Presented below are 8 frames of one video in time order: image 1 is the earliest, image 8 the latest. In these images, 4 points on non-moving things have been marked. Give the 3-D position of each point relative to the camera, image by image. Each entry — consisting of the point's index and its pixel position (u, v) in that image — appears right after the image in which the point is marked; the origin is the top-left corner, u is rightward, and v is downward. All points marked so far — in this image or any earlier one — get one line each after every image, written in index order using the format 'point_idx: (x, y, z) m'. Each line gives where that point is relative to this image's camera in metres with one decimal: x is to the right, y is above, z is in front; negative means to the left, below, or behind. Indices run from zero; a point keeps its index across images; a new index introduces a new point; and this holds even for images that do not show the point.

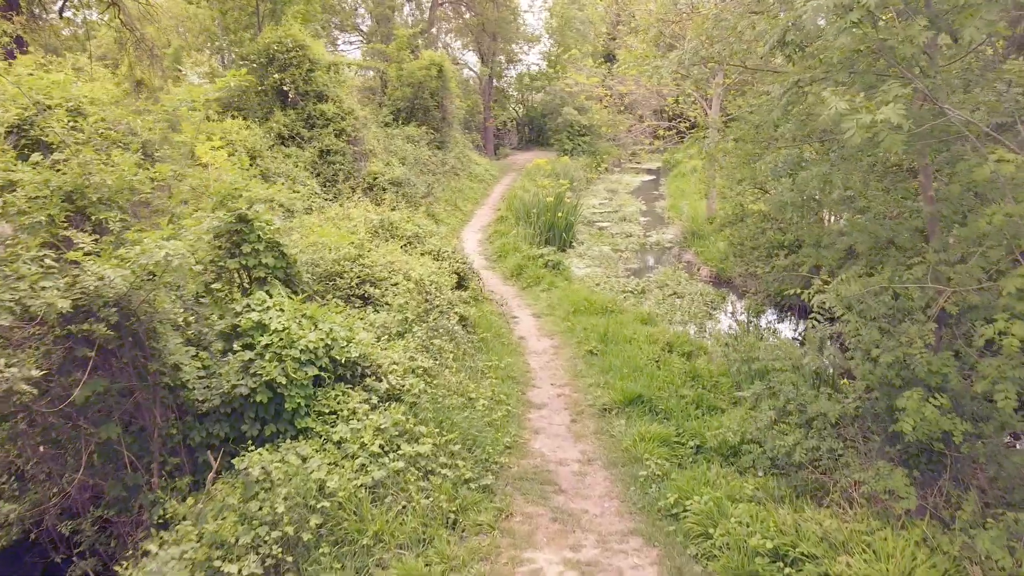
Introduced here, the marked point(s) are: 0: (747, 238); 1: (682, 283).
0: (+2.2, +0.5, +8.7) m
1: (+1.8, 0.0, +9.9) m
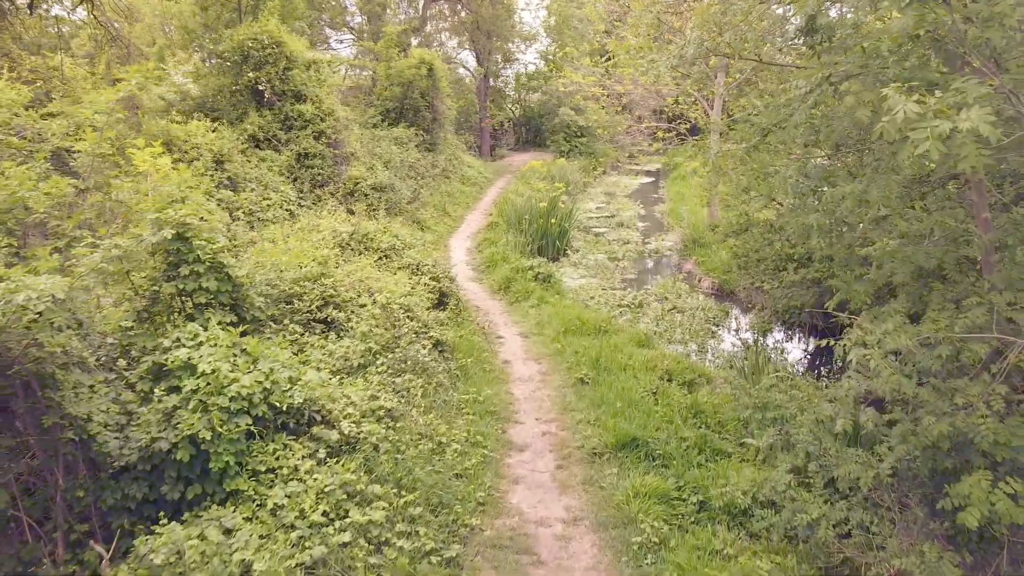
0: (+2.1, +0.3, +8.1) m
1: (+1.7, -0.1, +9.3) m
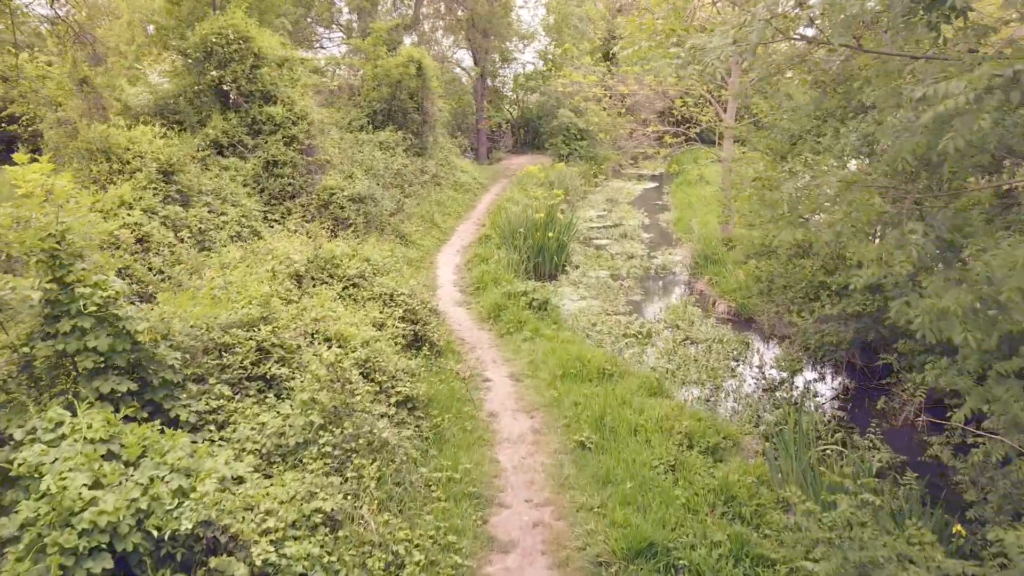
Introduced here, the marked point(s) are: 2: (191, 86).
0: (+2.0, +0.1, +7.0) m
1: (+1.6, -0.3, +8.2) m
2: (-3.2, +2.0, +9.2) m
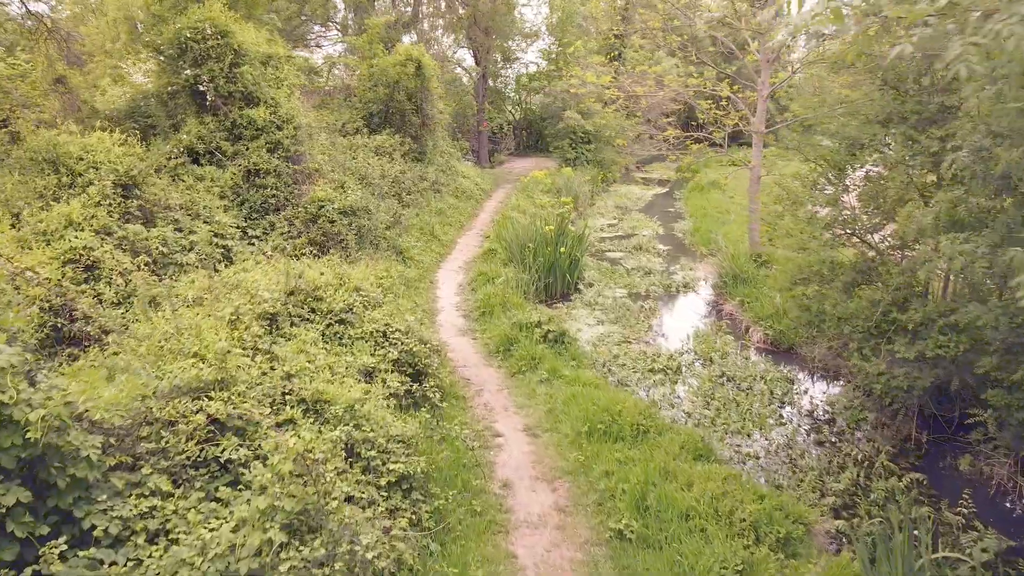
0: (+2.1, -0.1, +6.1) m
1: (+1.7, -0.5, +7.3) m
2: (-3.2, +1.8, +8.3) m
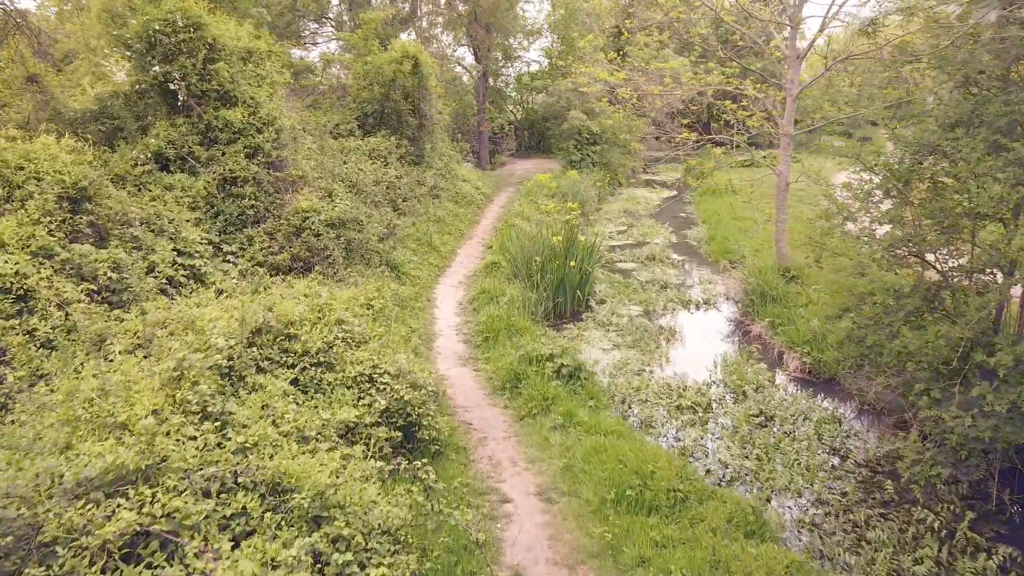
0: (+2.2, -0.3, +5.2) m
1: (+1.8, -0.7, +6.4) m
2: (-3.1, +1.6, +7.4) m
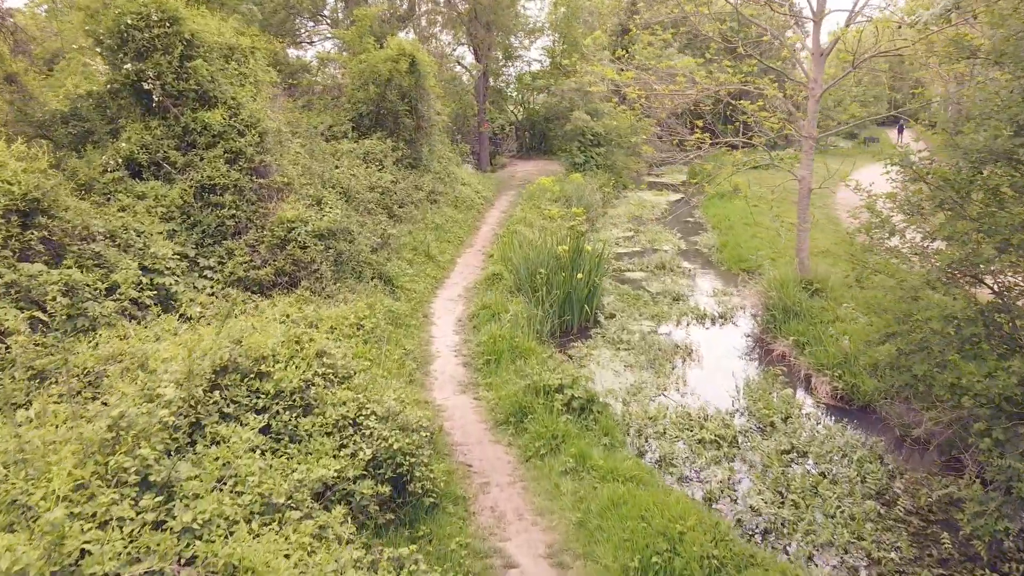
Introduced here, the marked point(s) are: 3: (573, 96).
0: (+2.2, -0.4, +4.7) m
1: (+1.8, -0.8, +5.8) m
2: (-3.1, +1.5, +6.8) m
3: (+1.2, +3.8, +18.3) m
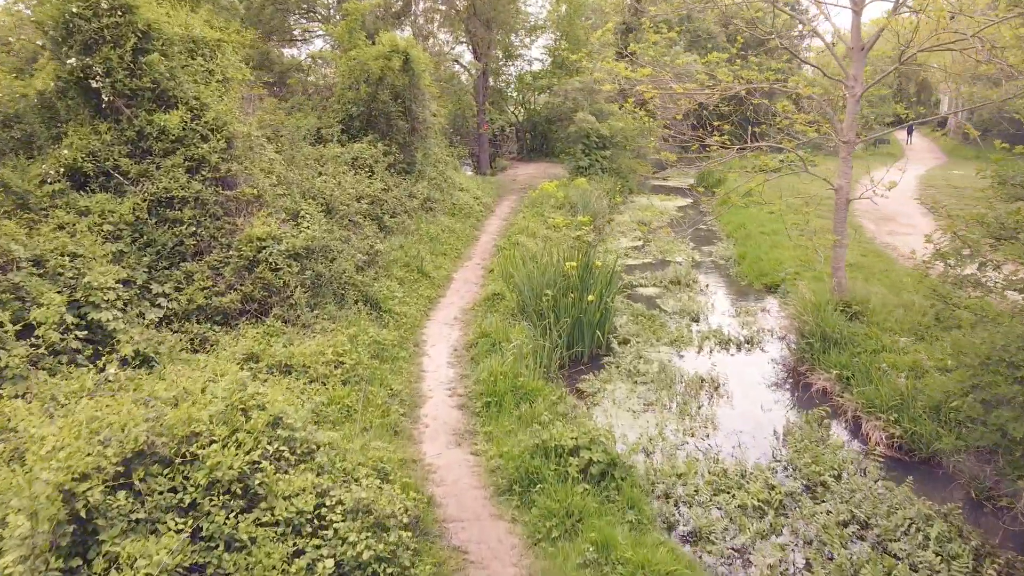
0: (+2.2, -0.6, +3.8) m
1: (+1.8, -1.0, +5.0) m
2: (-3.1, +1.3, +6.0) m
3: (+1.2, +3.7, +17.4) m
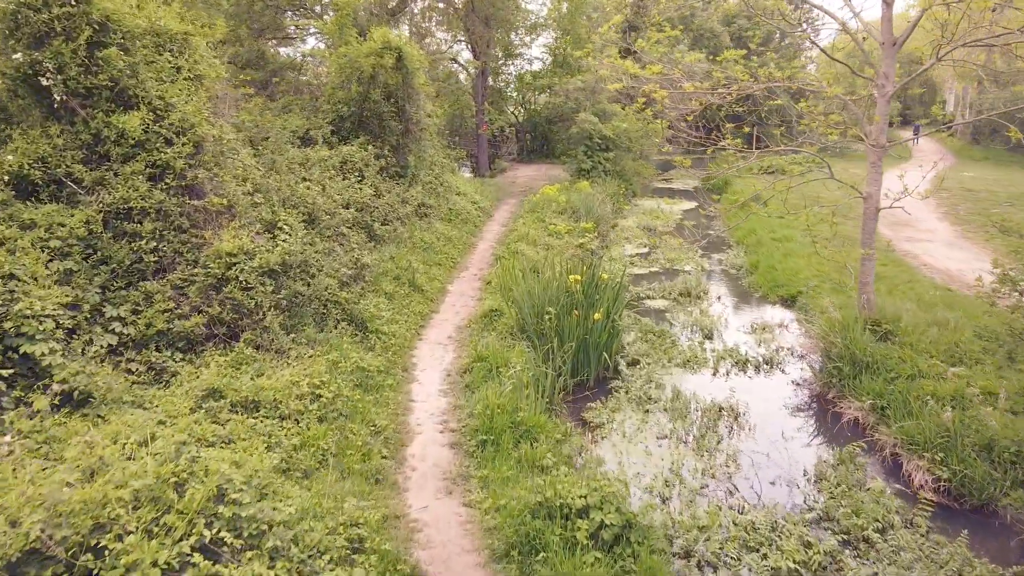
0: (+2.2, -0.7, +3.2) m
1: (+1.8, -1.1, +4.3) m
2: (-3.1, +1.2, +5.3) m
3: (+1.2, +3.5, +16.8) m
